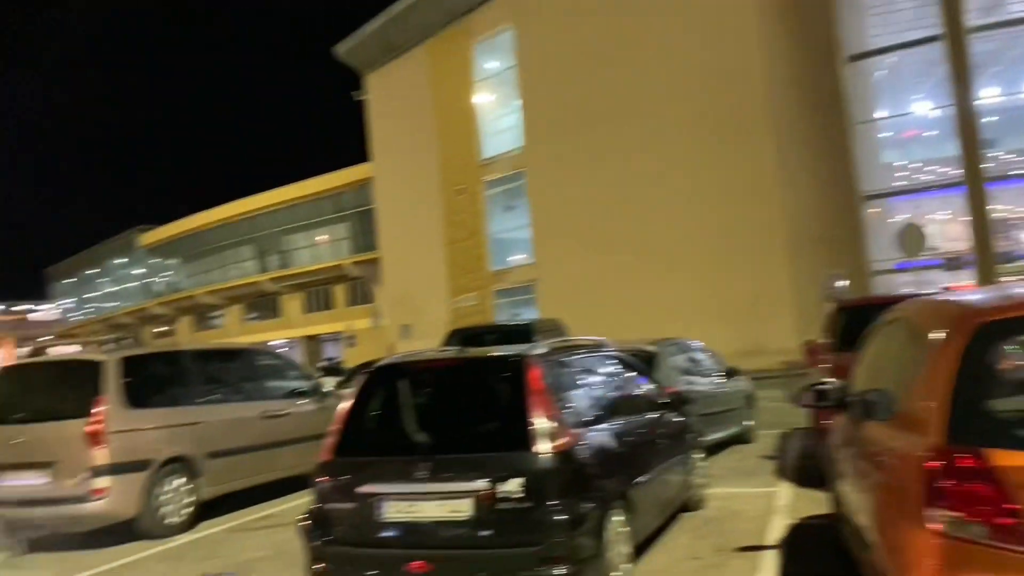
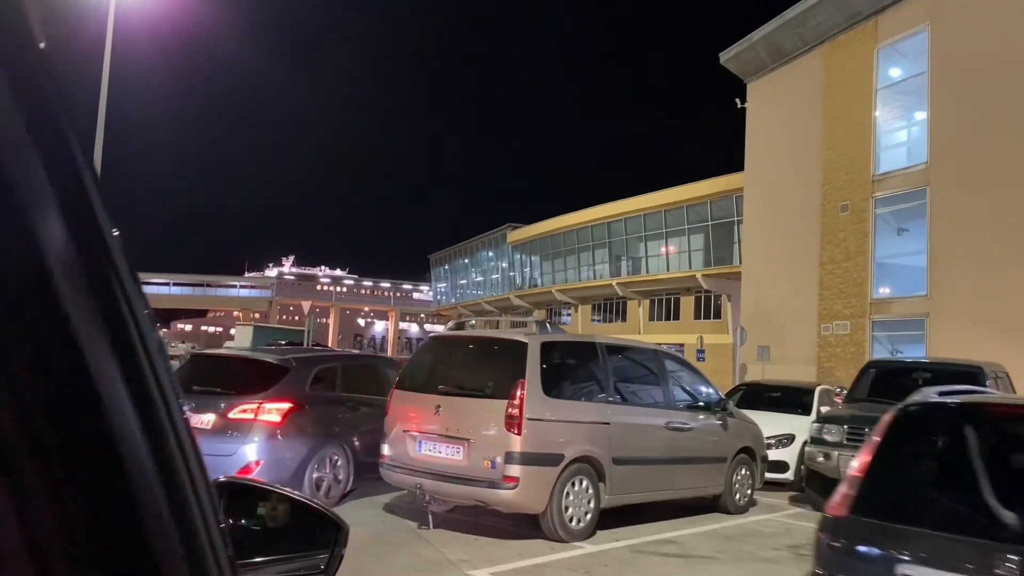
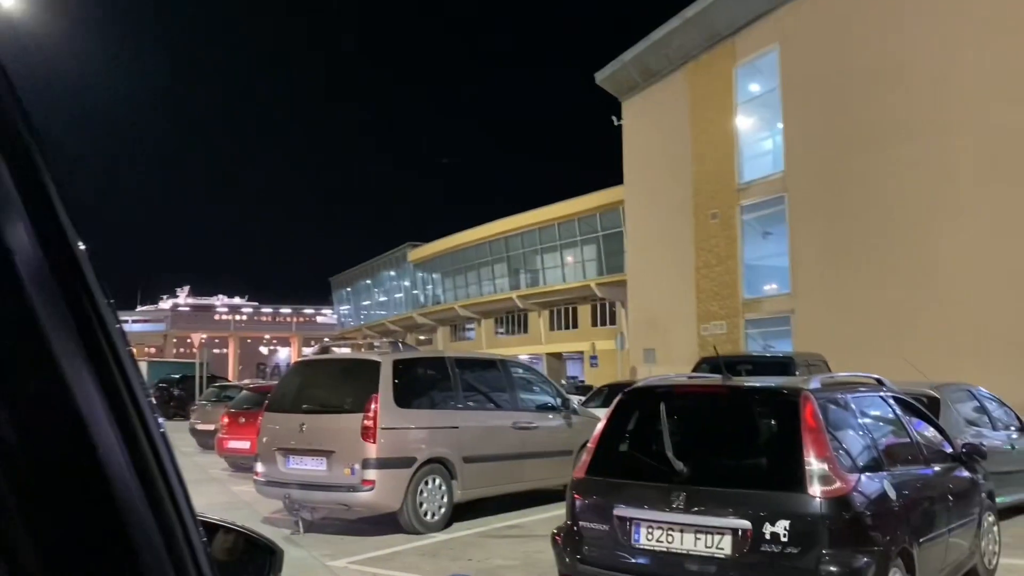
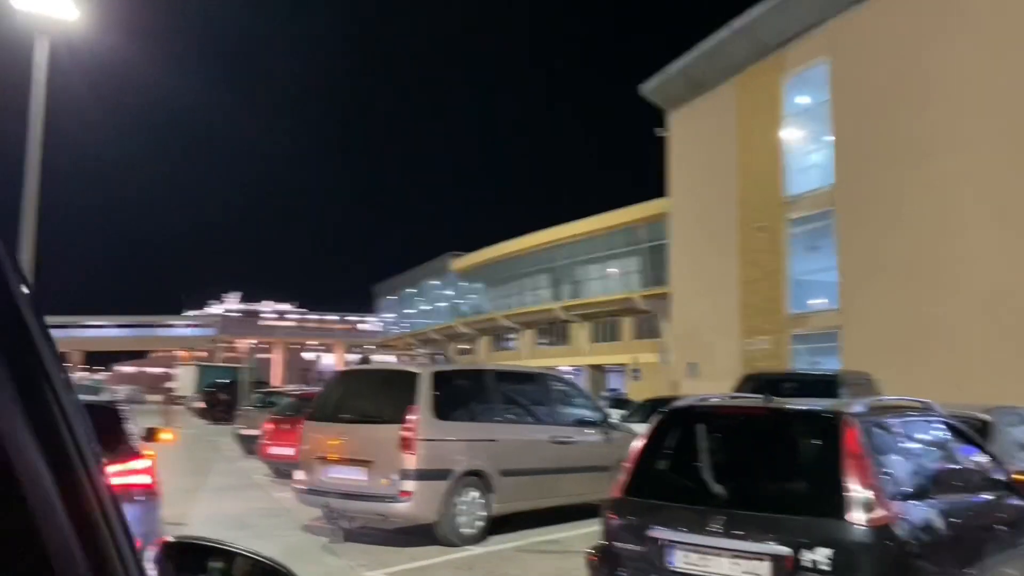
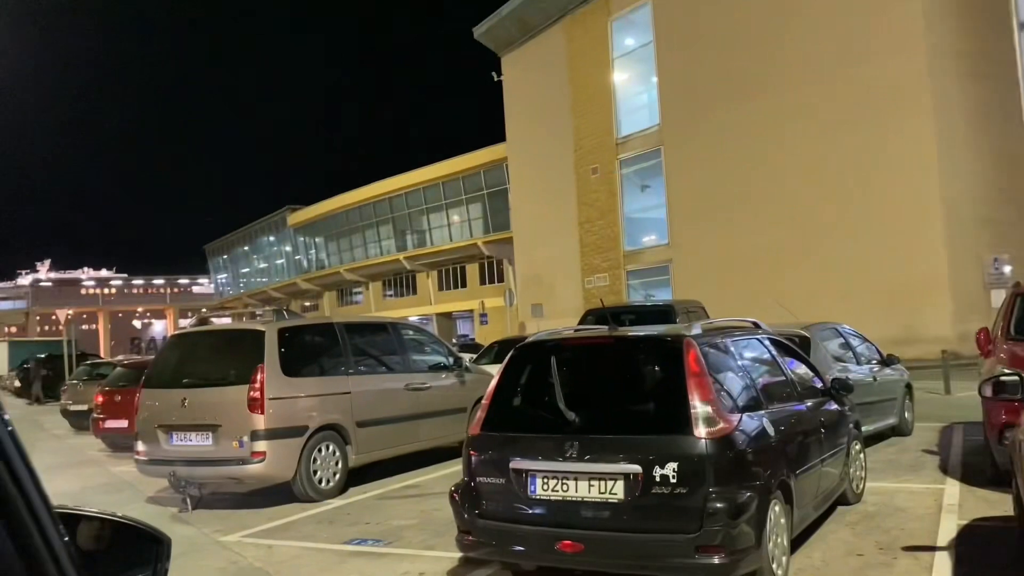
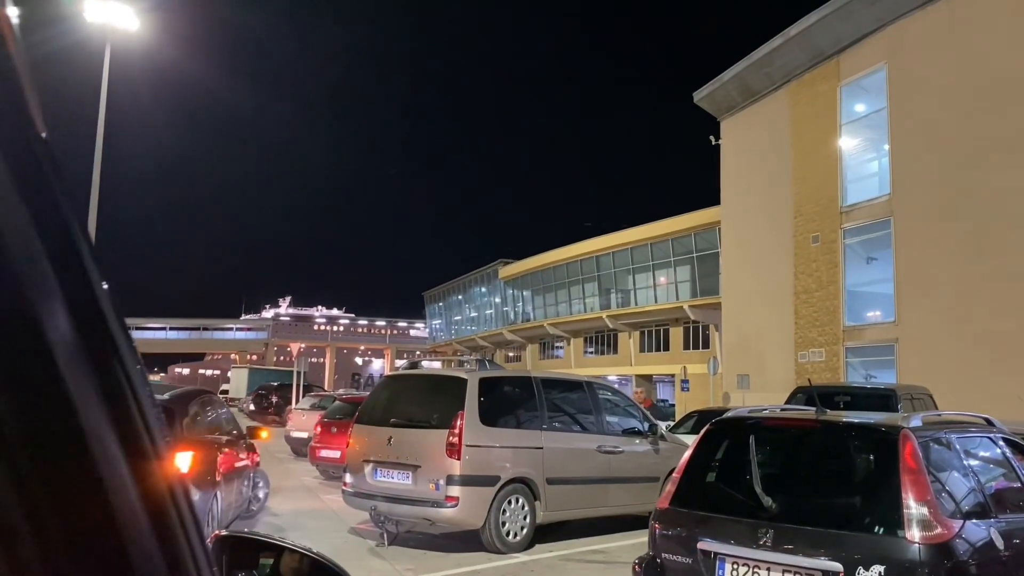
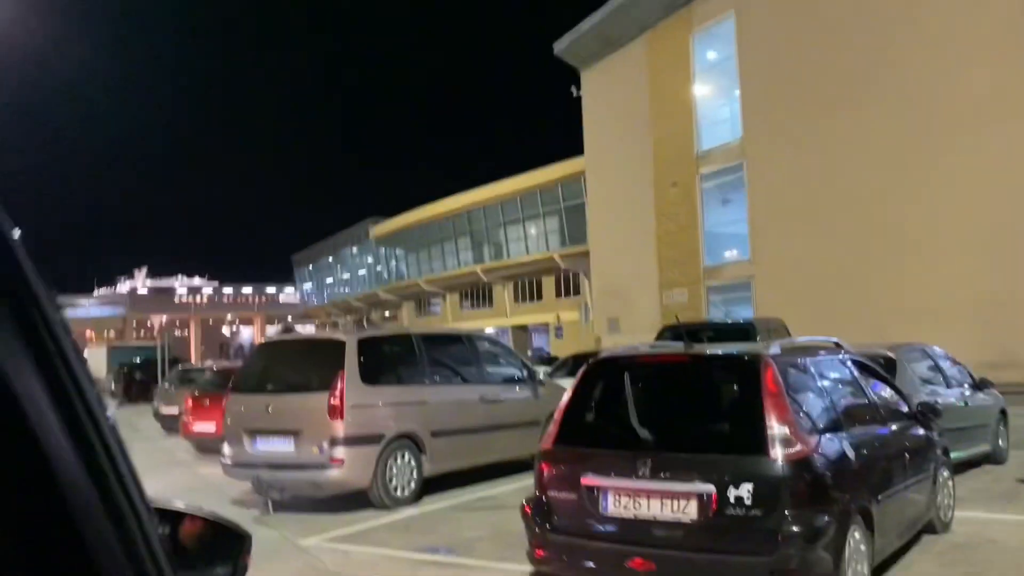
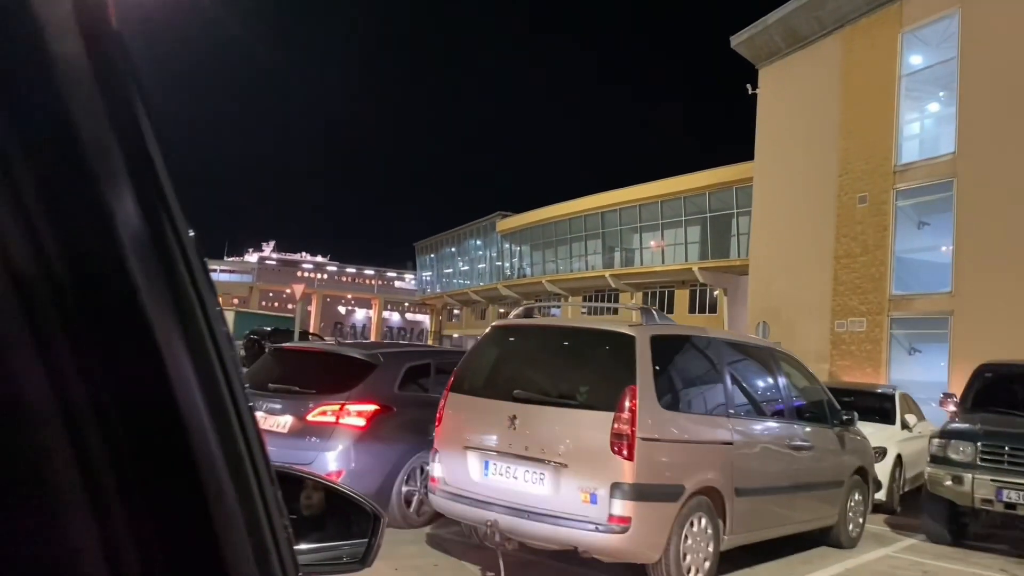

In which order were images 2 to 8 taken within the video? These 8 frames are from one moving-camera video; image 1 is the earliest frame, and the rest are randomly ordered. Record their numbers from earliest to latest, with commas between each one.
5, 7, 3, 4, 6, 2, 8
